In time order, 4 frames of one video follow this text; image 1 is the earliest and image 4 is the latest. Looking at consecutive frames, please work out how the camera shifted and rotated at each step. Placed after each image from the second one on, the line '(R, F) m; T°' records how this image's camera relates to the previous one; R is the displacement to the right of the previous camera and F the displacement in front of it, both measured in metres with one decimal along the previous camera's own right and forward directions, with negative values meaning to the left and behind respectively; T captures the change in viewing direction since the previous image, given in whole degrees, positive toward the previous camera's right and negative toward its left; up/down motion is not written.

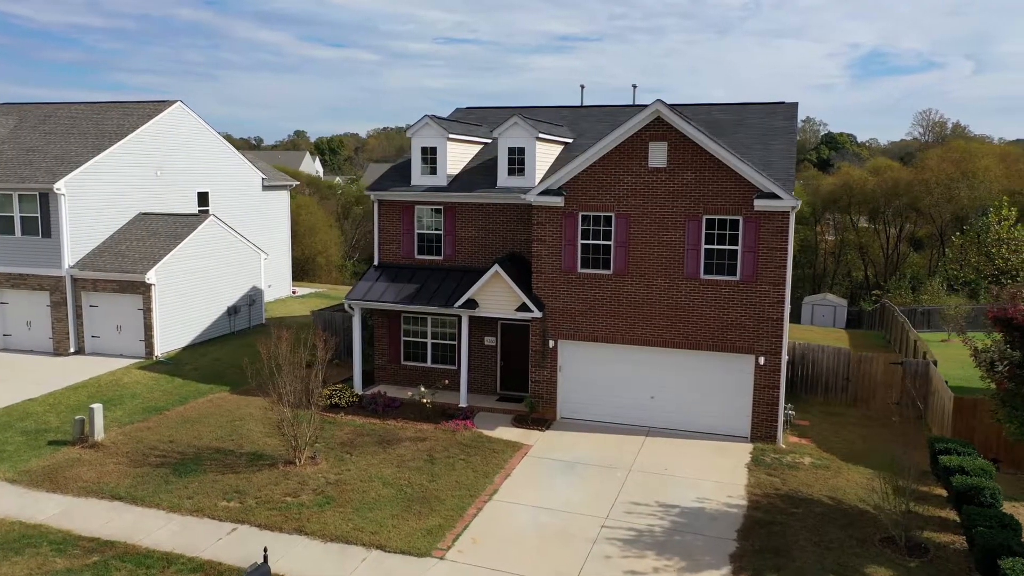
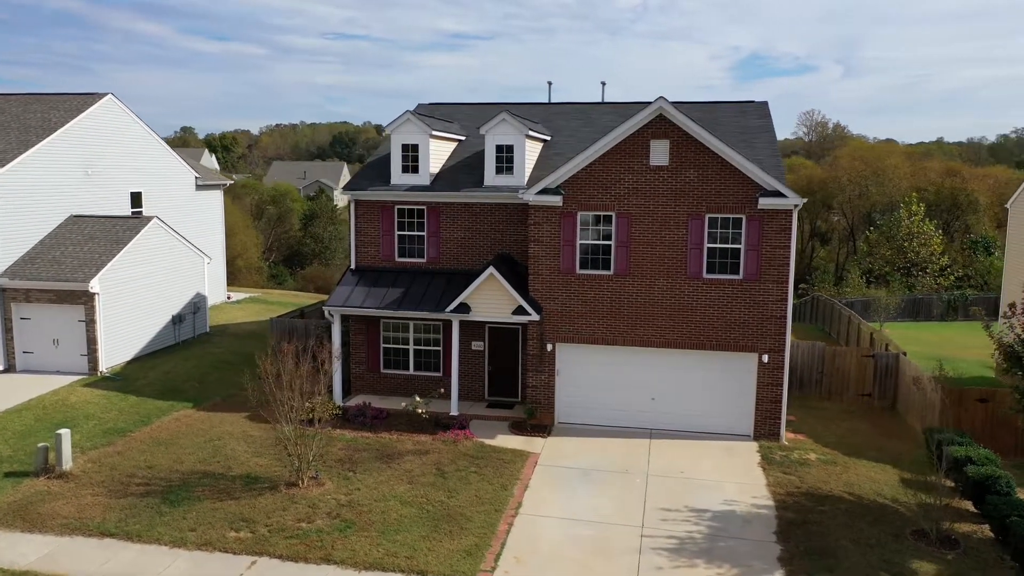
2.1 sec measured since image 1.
(-2.2, +0.8) m; +7°
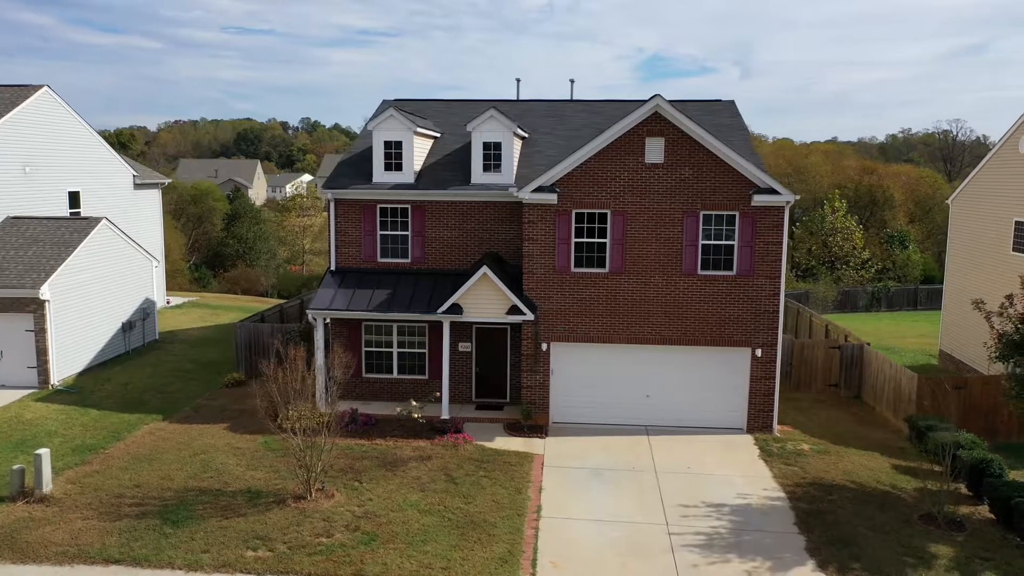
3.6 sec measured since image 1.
(-1.8, +0.4) m; +6°
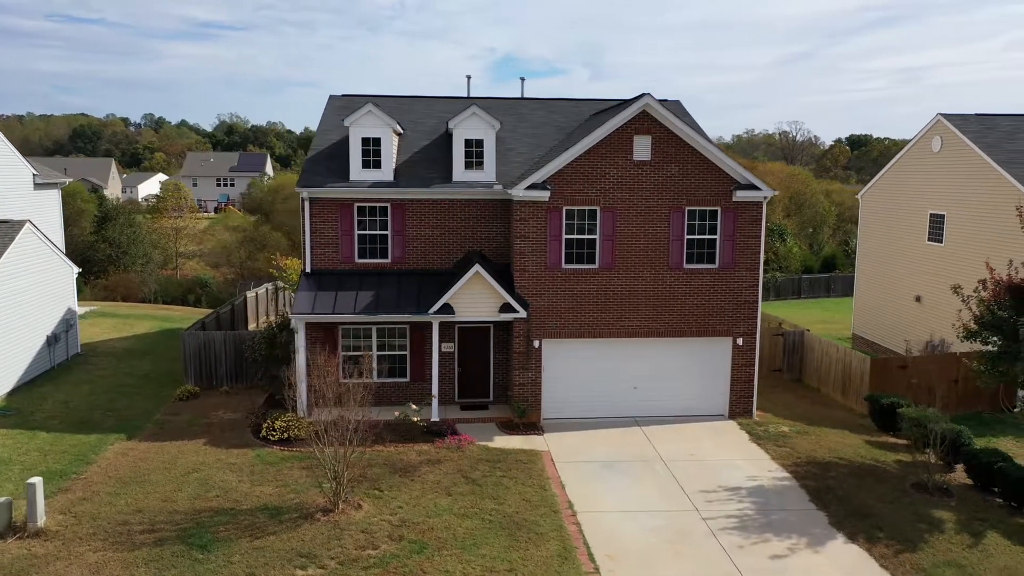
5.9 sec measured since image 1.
(-2.9, +0.3) m; +10°
